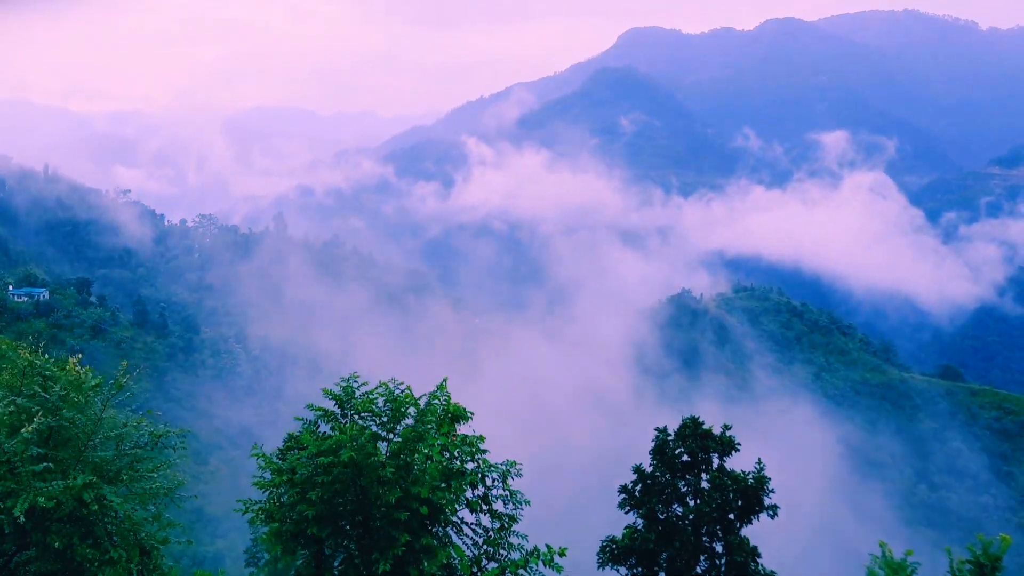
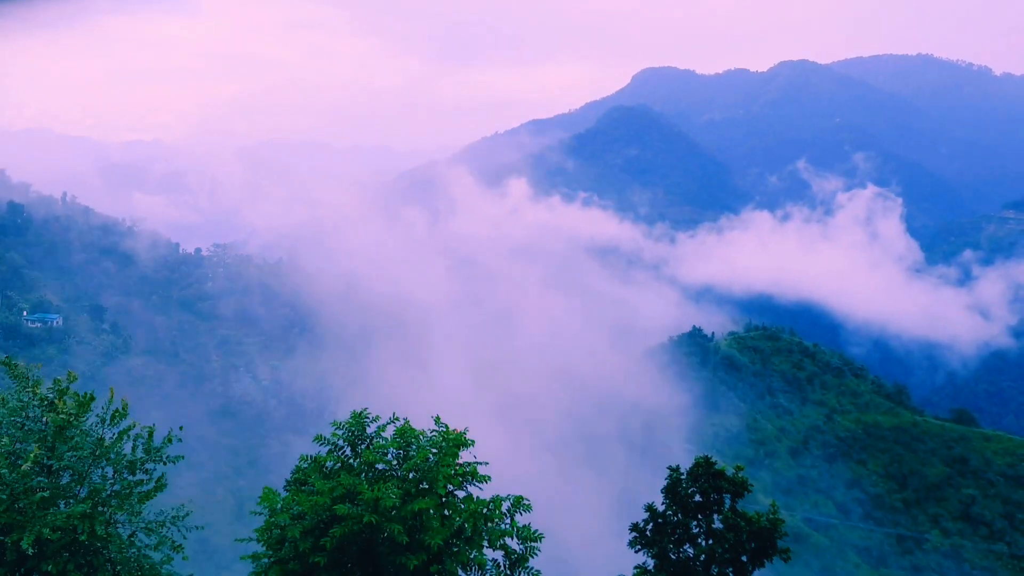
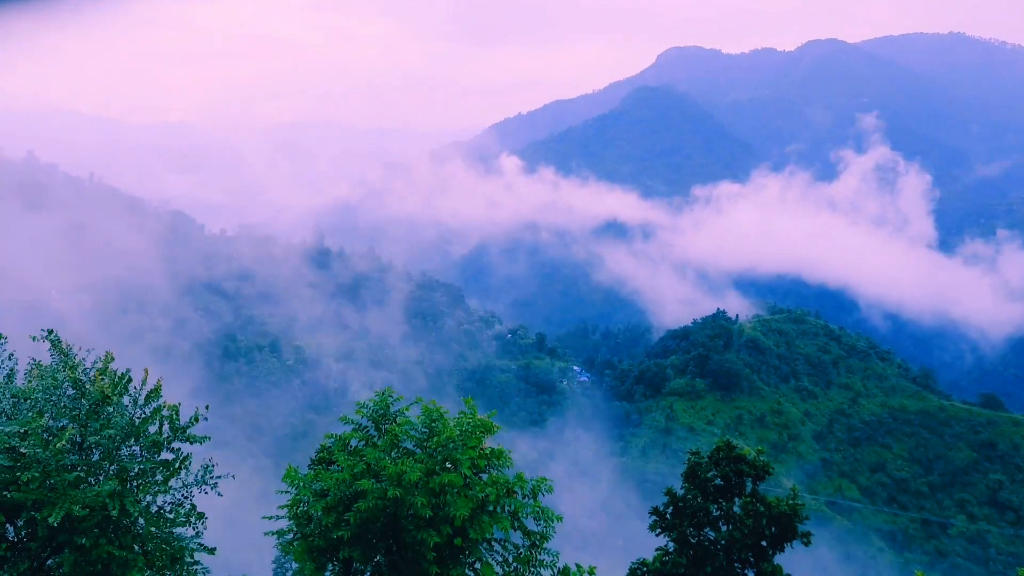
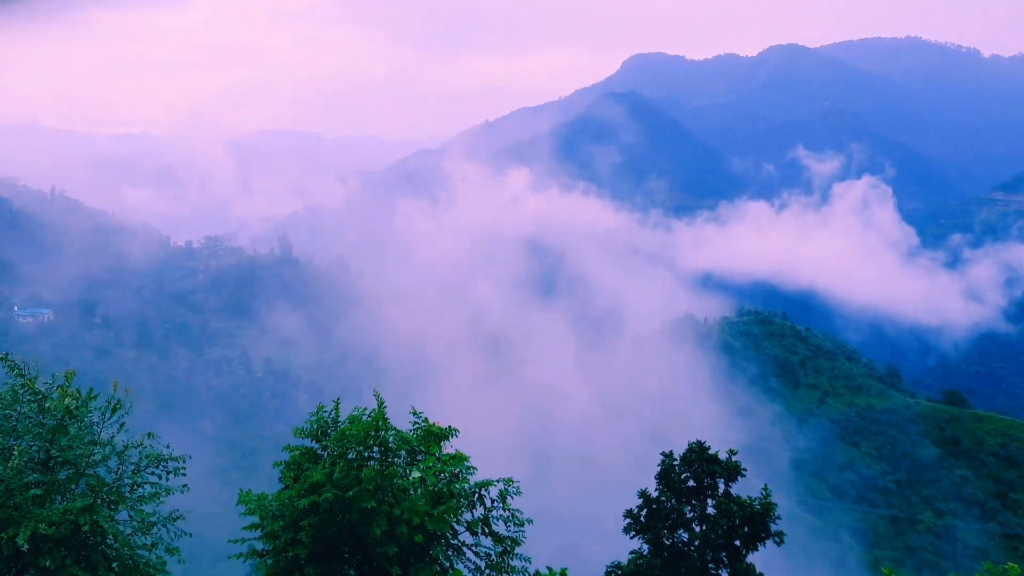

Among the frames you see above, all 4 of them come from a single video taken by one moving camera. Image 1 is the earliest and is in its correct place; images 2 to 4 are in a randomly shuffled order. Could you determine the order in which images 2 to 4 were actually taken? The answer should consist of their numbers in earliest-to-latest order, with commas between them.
4, 2, 3
